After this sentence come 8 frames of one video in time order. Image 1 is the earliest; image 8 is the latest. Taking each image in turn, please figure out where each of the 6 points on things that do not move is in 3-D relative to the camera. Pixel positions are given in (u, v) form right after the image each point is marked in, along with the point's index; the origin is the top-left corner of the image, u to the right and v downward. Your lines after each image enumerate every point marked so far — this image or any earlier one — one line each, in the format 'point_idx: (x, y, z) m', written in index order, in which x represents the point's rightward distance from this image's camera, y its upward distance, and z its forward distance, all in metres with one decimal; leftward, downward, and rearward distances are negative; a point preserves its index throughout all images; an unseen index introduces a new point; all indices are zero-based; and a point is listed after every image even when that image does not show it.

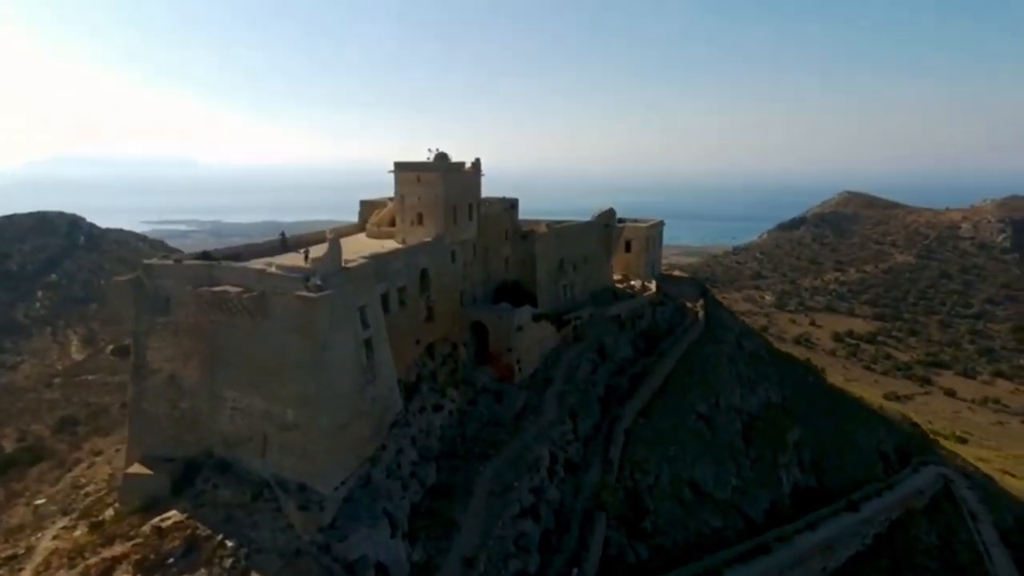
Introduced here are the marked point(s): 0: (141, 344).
0: (-9.2, -1.4, +19.7) m
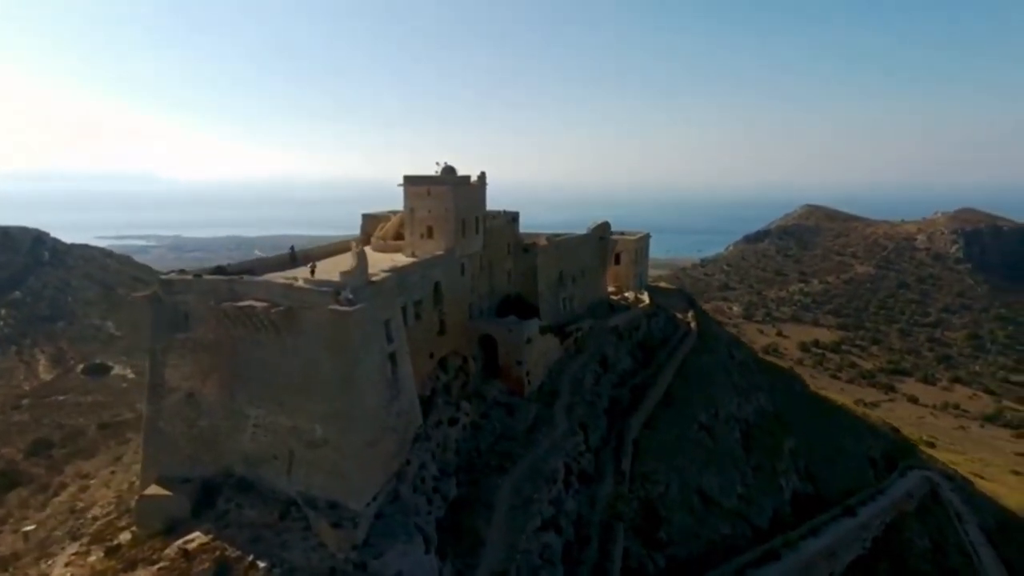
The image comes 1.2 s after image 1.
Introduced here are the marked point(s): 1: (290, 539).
0: (-8.6, -1.8, +19.2) m
1: (-4.9, -5.5, +17.2) m
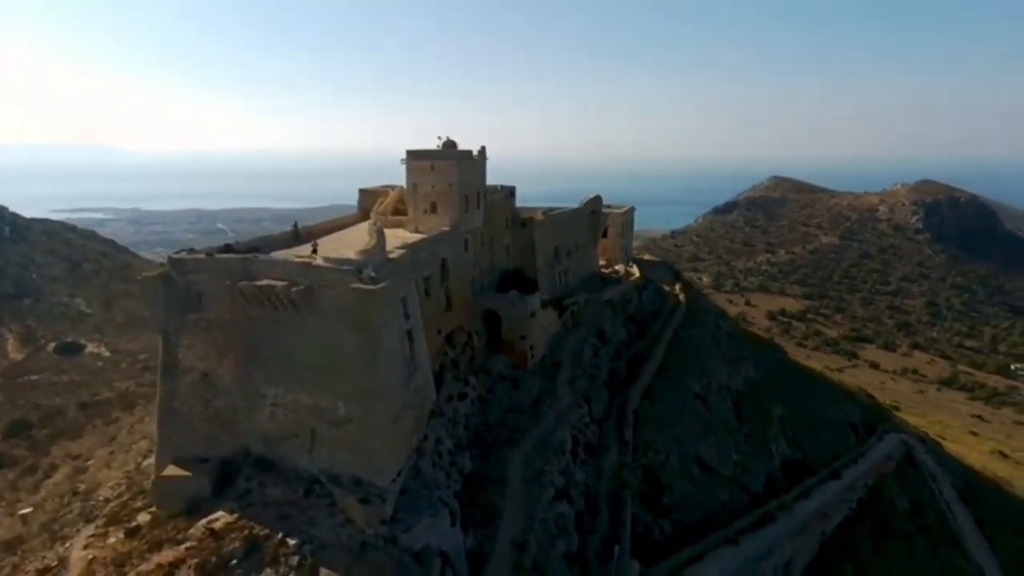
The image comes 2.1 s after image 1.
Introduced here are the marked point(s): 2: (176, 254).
0: (-8.2, -1.3, +19.0) m
1: (-4.3, -5.0, +17.3) m
2: (-7.9, +0.8, +18.7) m
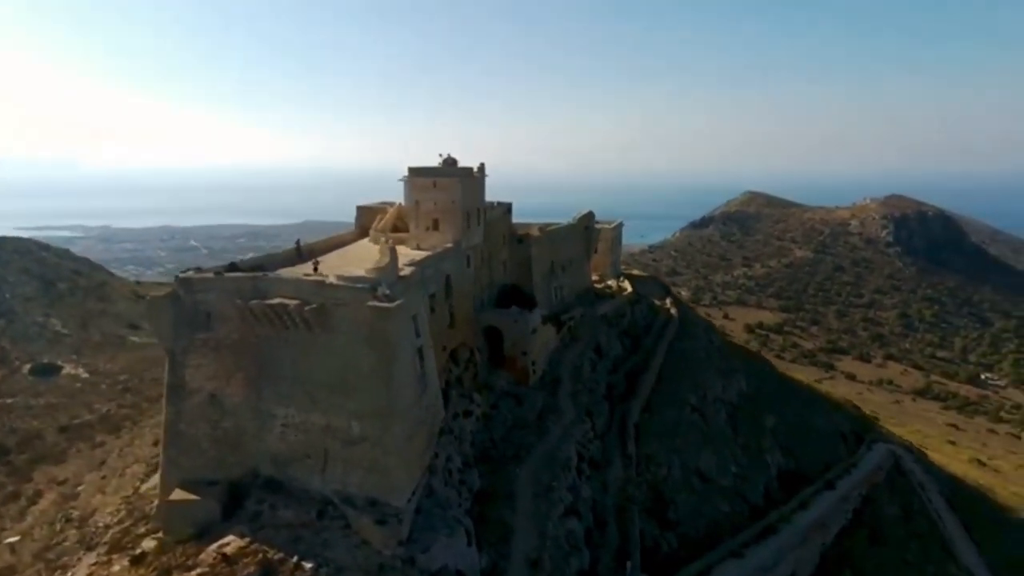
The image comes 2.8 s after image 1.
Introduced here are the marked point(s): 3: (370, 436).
0: (-7.9, -1.8, +18.7) m
1: (-3.9, -5.4, +17.1) m
2: (-7.7, +0.3, +18.4) m
3: (-3.1, -3.3, +17.5) m
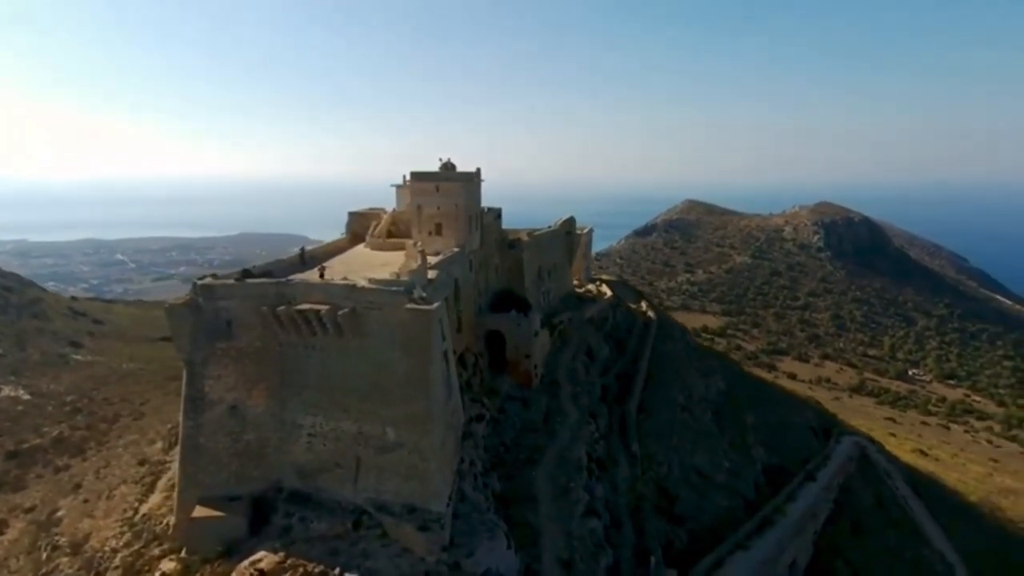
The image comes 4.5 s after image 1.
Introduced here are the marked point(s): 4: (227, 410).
0: (-7.2, -1.9, +17.9) m
1: (-3.0, -5.5, +16.7) m
2: (-6.9, +0.2, +17.7) m
3: (-2.3, -3.4, +17.2) m
4: (-6.5, -2.8, +18.0) m
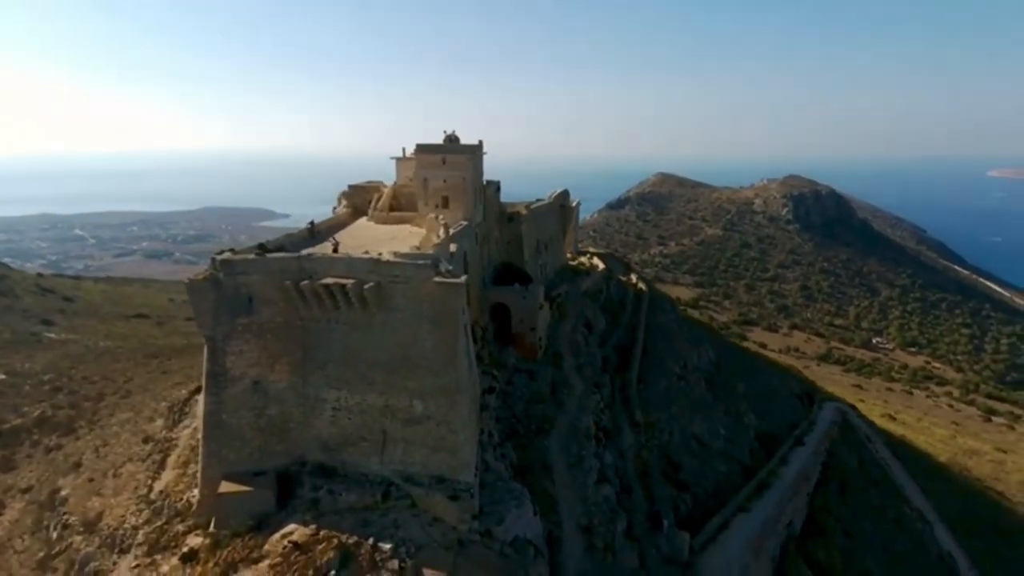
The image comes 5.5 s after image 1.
0: (-6.6, -1.4, +17.8) m
1: (-2.4, -4.9, +16.9) m
2: (-6.4, +0.7, +17.5) m
3: (-1.7, -2.8, +17.4) m
4: (-5.9, -2.2, +17.9) m
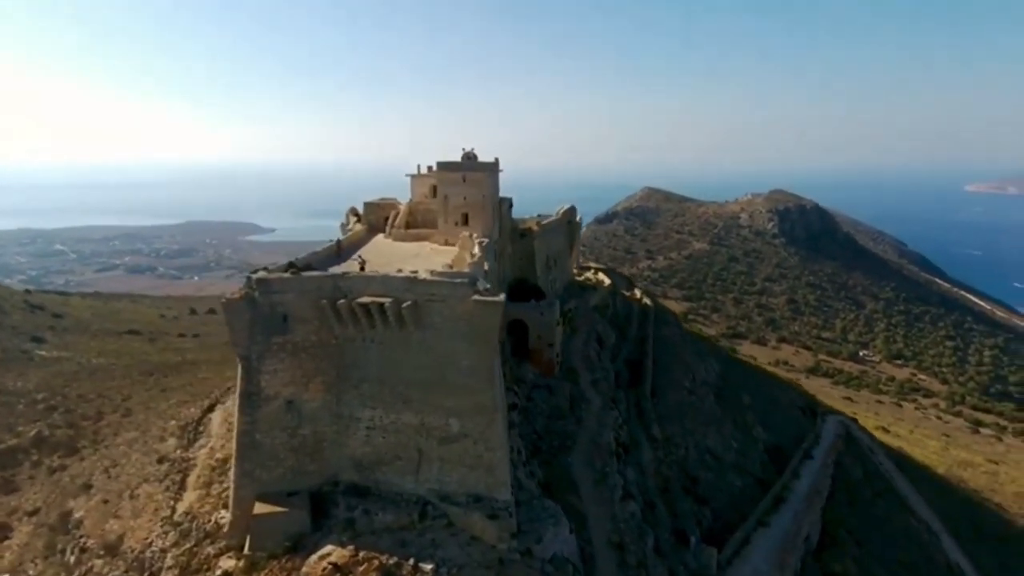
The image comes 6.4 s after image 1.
0: (-5.8, -1.8, +17.6) m
1: (-1.5, -5.3, +16.8) m
2: (-5.6, +0.3, +17.3) m
3: (-0.9, -3.2, +17.3) m
4: (-5.1, -2.6, +17.7) m
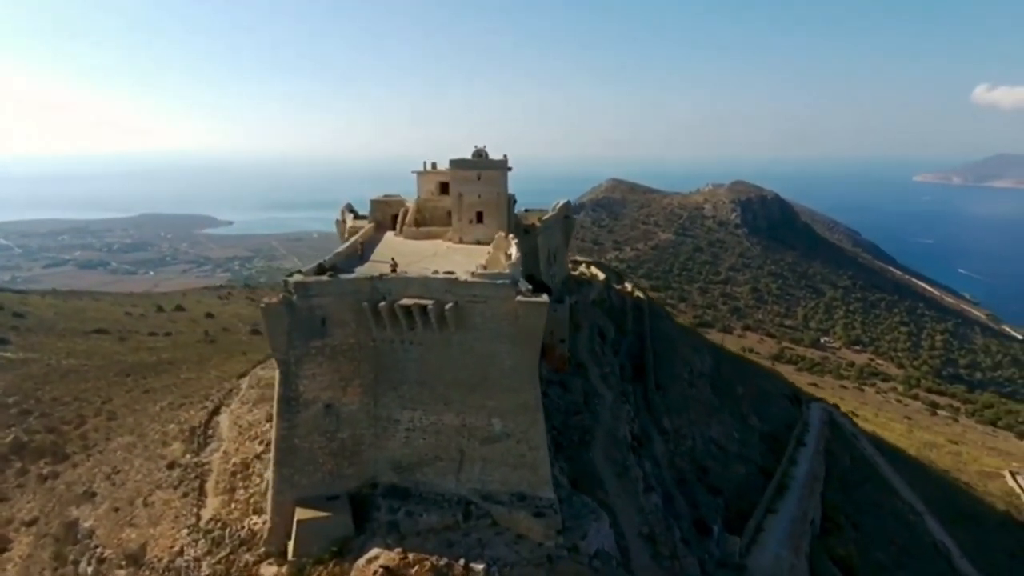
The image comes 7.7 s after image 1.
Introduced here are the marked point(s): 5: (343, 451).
0: (-4.9, -1.8, +17.3) m
1: (-0.5, -5.3, +16.8) m
2: (-4.7, +0.3, +17.0) m
3: (0.0, -3.2, +17.4) m
4: (-4.2, -2.7, +17.5) m
5: (-3.8, -3.6, +17.6) m
